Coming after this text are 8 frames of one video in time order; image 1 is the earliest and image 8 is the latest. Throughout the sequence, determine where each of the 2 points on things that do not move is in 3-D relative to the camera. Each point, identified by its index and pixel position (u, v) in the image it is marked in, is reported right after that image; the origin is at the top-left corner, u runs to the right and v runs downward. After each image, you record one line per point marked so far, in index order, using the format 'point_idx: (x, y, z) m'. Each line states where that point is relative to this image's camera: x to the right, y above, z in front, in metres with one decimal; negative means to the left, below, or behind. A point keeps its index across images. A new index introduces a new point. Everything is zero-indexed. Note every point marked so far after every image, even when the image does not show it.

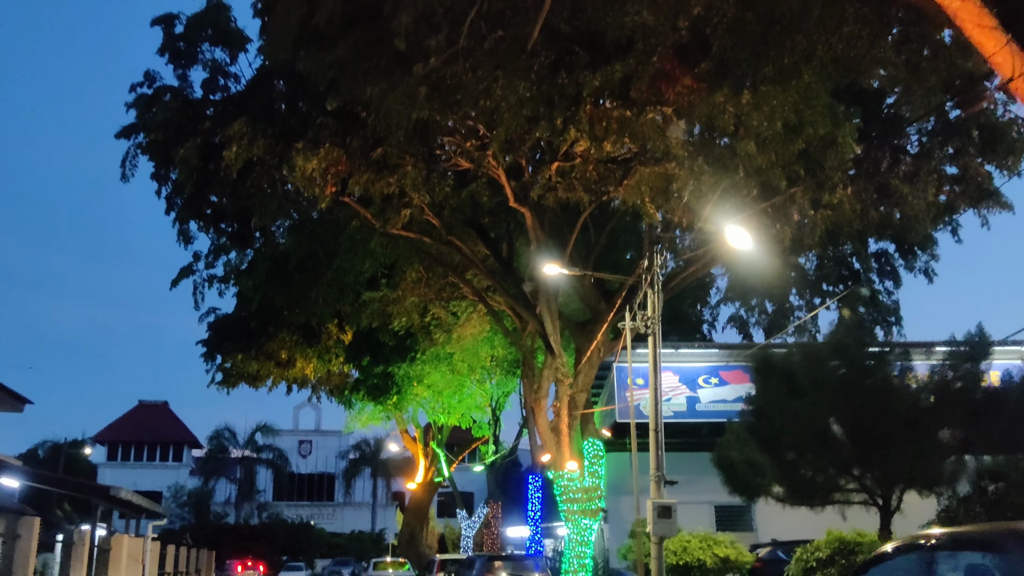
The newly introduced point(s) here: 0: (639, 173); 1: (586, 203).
0: (+2.2, +2.0, +16.4) m
1: (+1.4, +1.5, +18.0) m
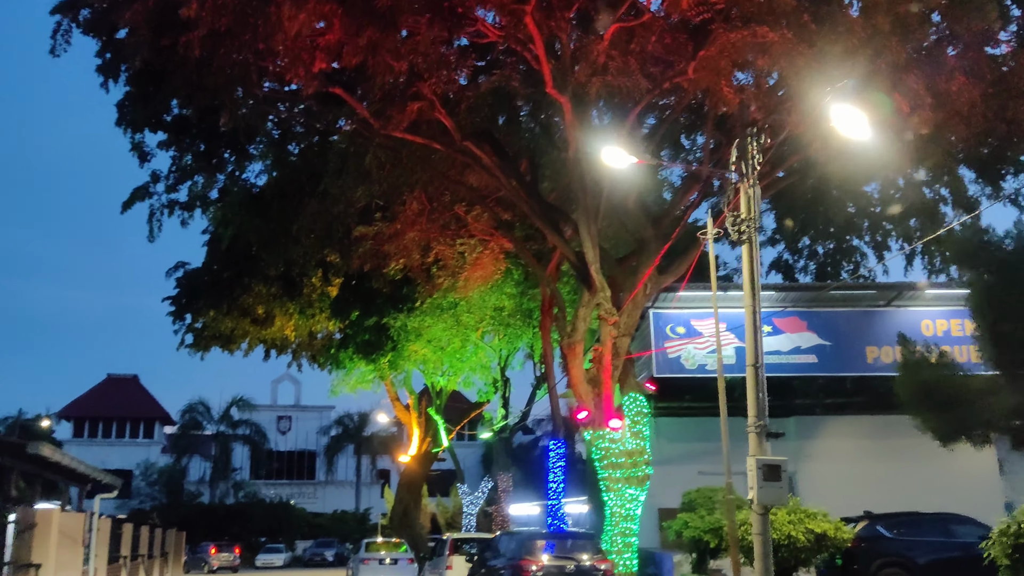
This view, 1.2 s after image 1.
0: (+2.8, +3.3, +12.7) m
1: (+1.9, +2.9, +14.3) m
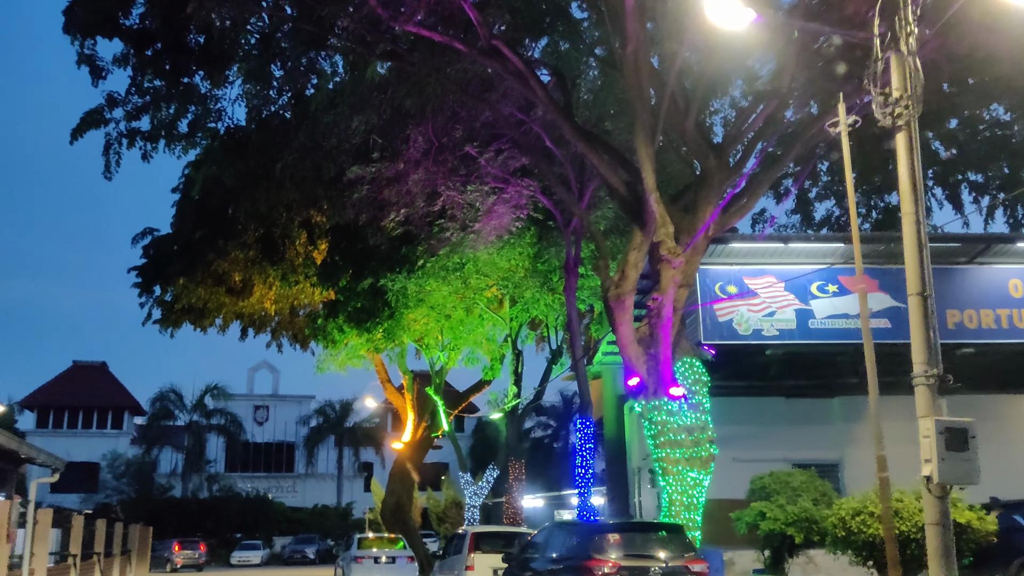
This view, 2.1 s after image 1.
0: (+3.4, +4.1, +9.7) m
1: (+2.5, +3.7, +11.3) m
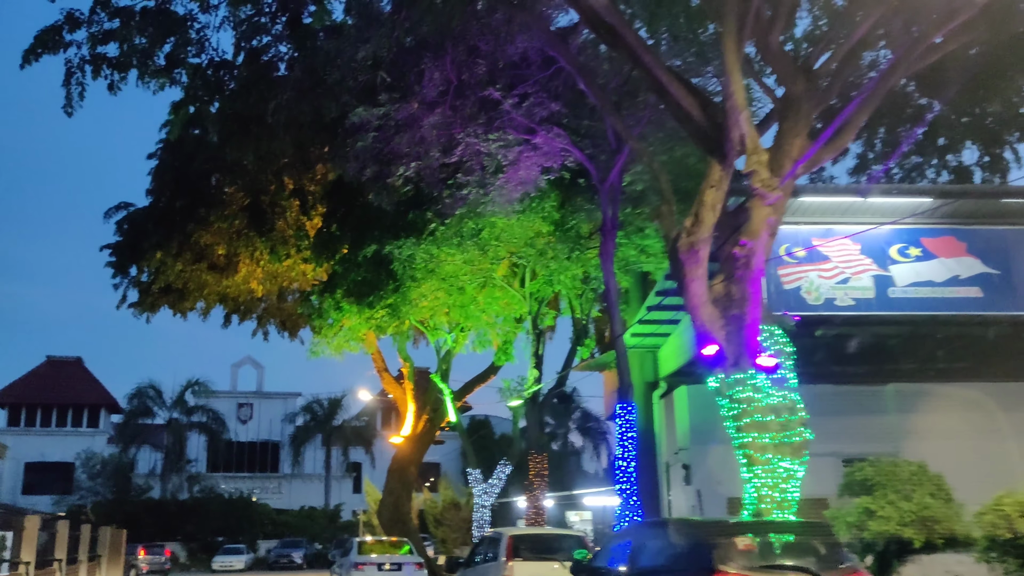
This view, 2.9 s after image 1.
0: (+4.0, +4.7, +7.3) m
1: (+3.1, +4.3, +8.8) m
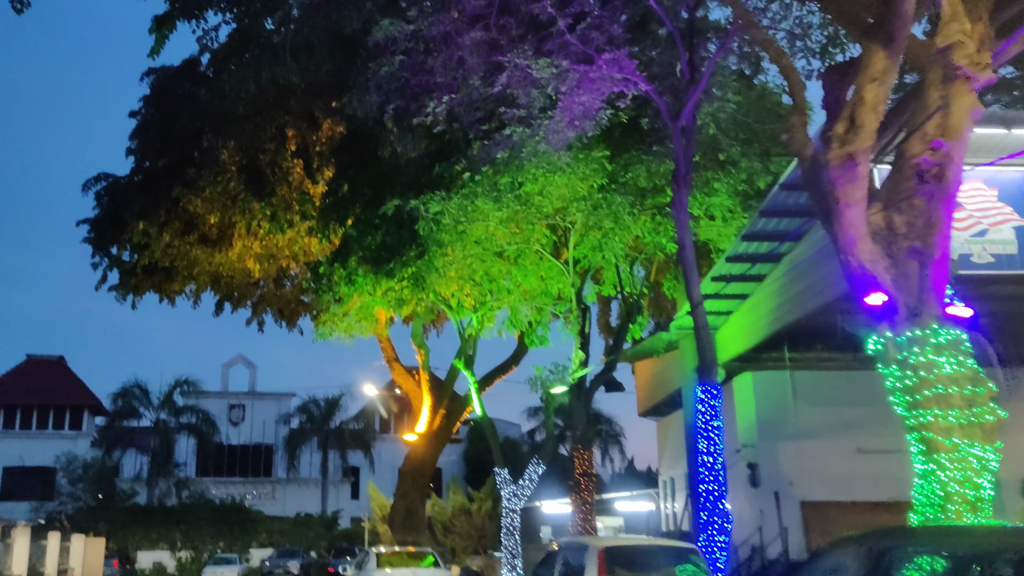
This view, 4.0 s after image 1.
0: (+4.8, +5.4, +4.5) m
1: (+3.9, +4.9, +6.1) m
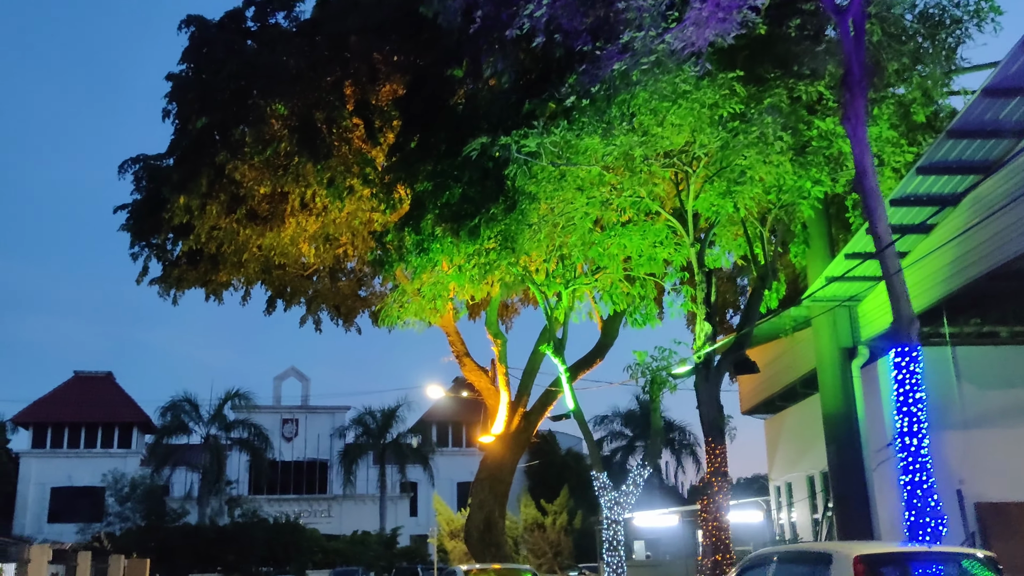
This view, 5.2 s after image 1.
0: (+5.7, +6.3, +1.5) m
1: (+4.8, +5.8, +3.1) m
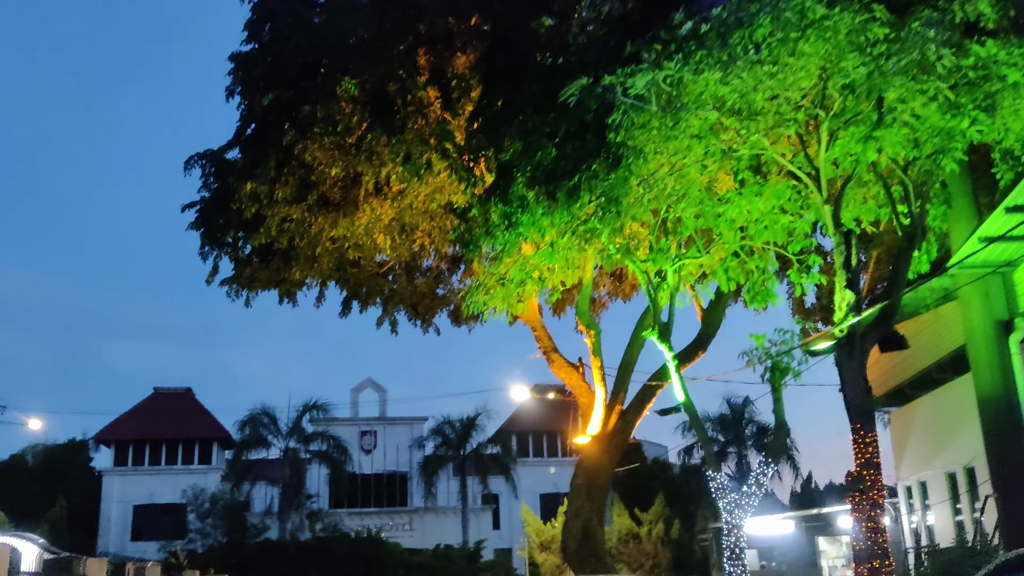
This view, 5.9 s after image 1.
0: (+5.9, +6.9, -0.5) m
1: (+5.2, +6.4, +1.2) m
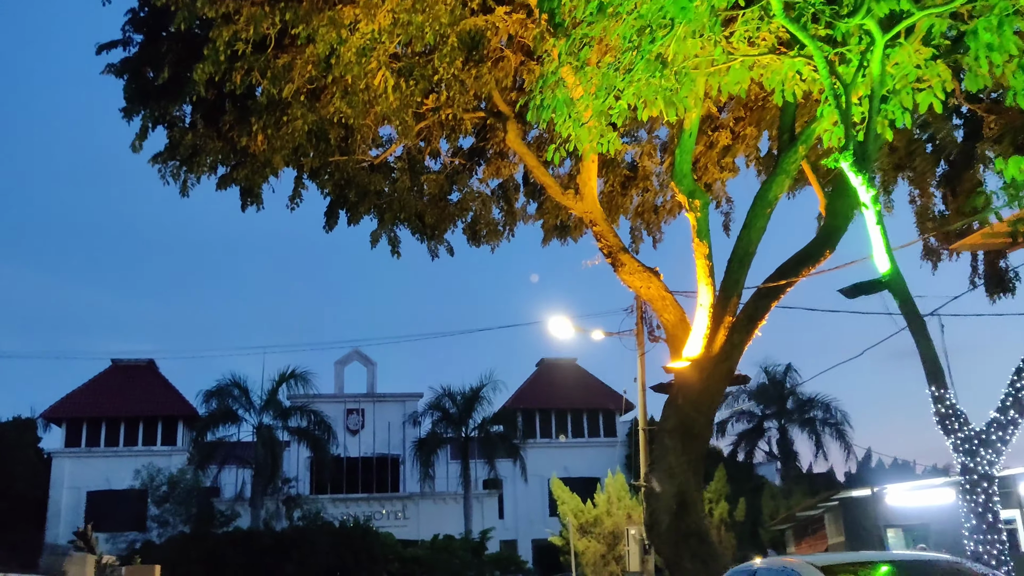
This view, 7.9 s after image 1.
0: (+7.0, +8.8, -6.5) m
1: (+6.3, +8.3, -4.8) m
